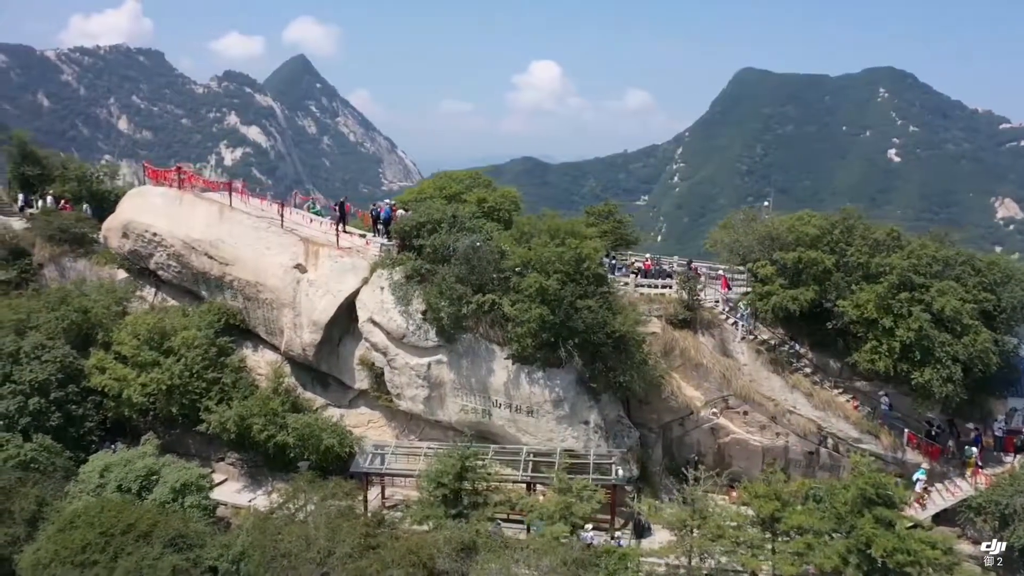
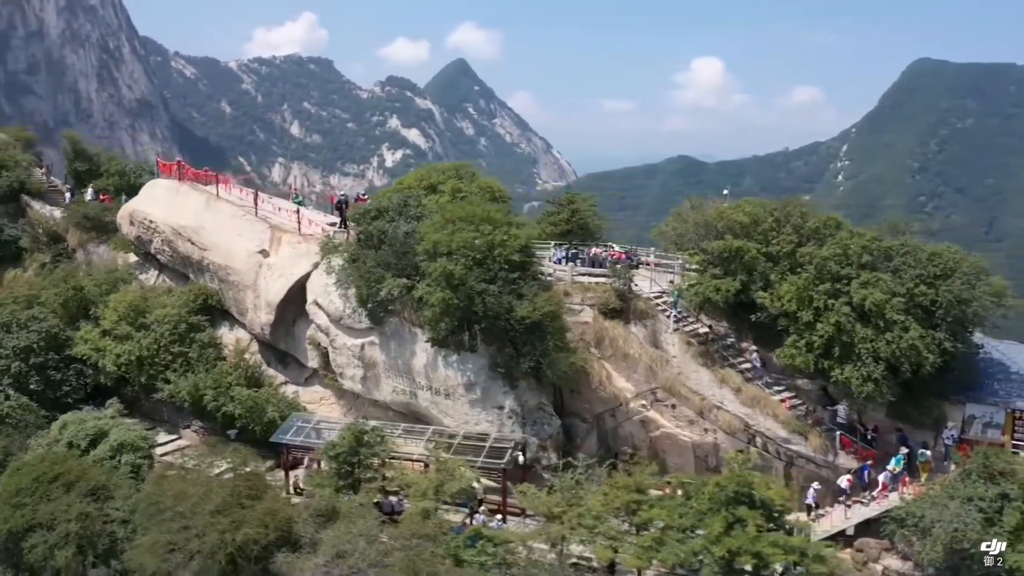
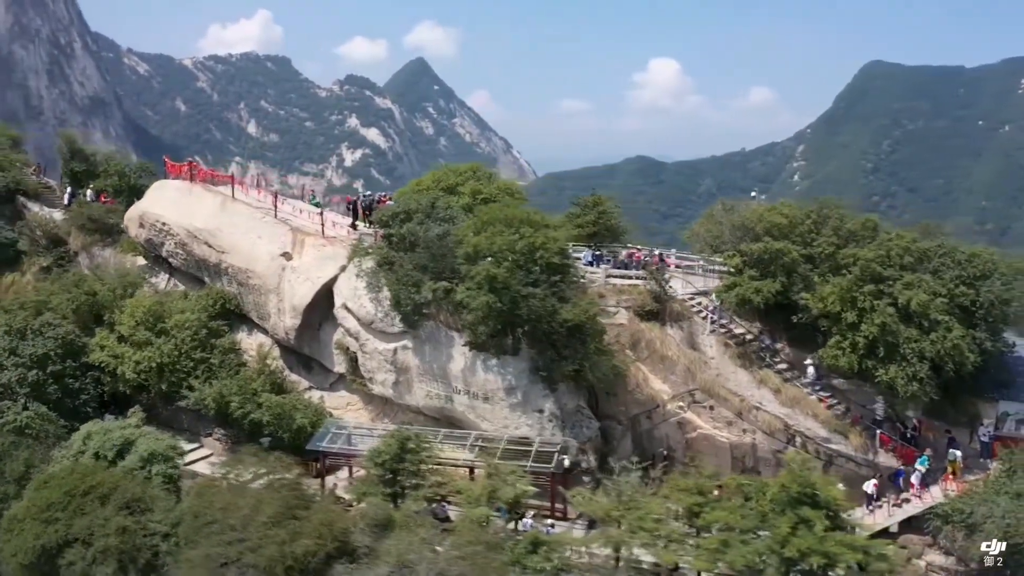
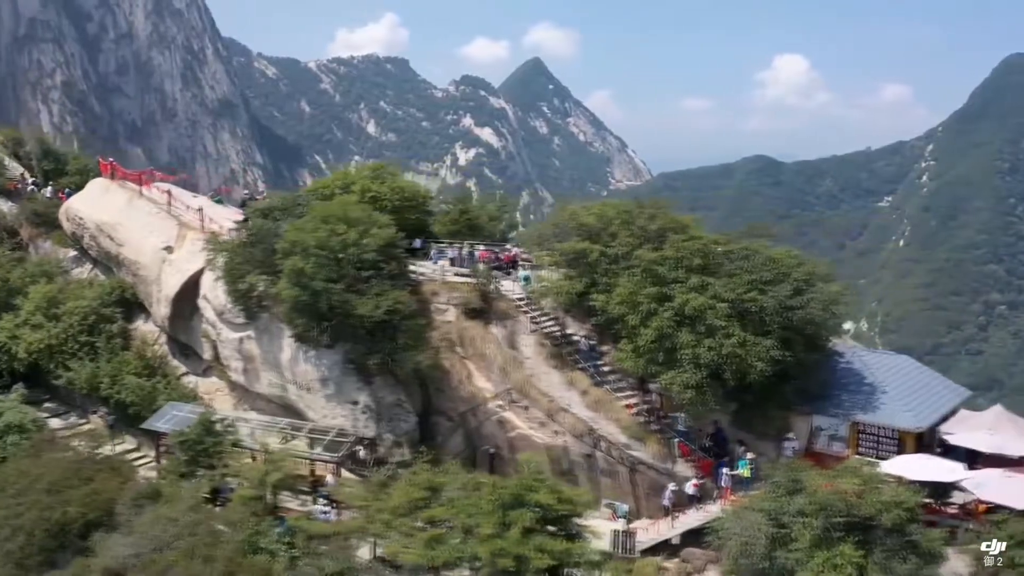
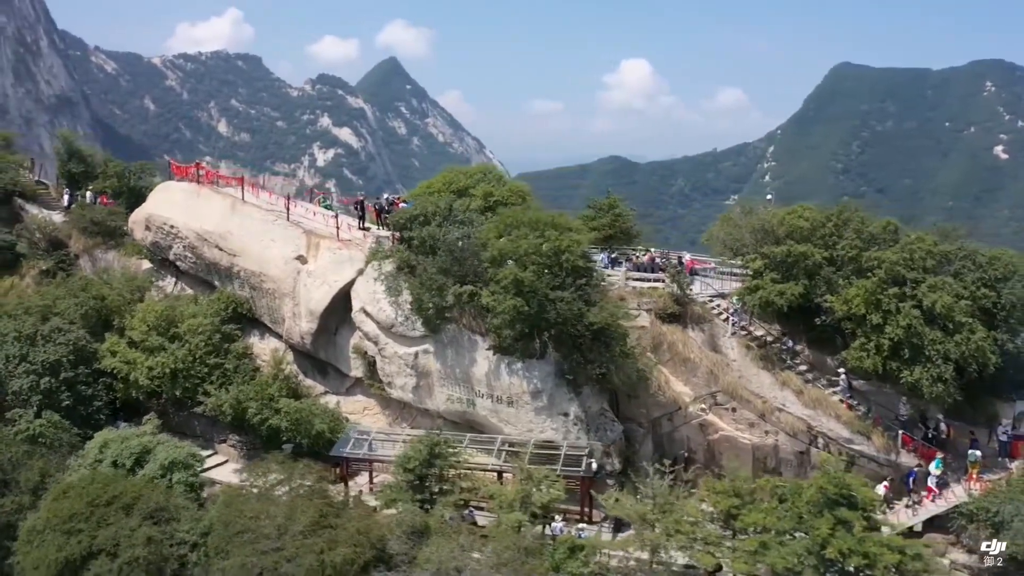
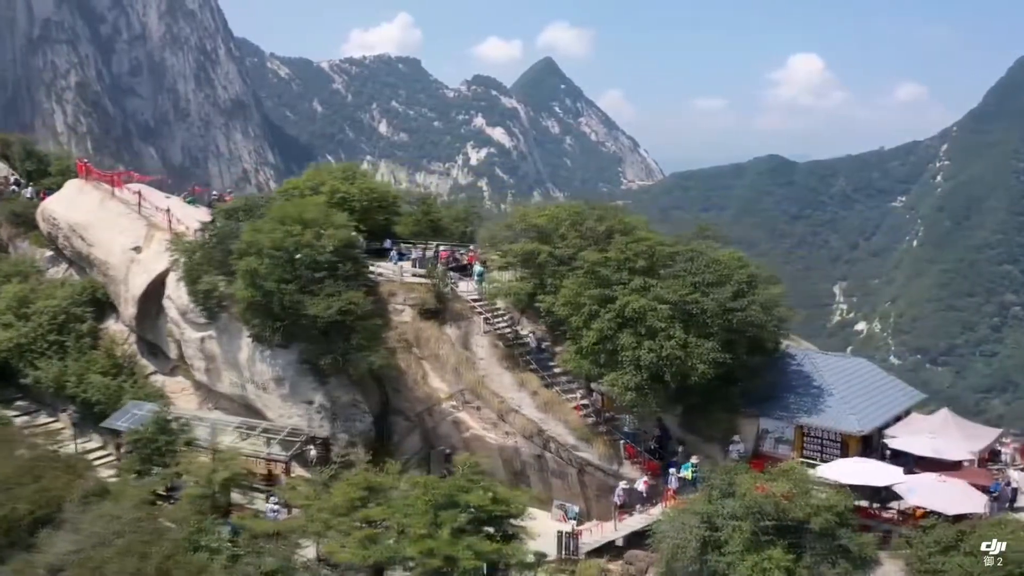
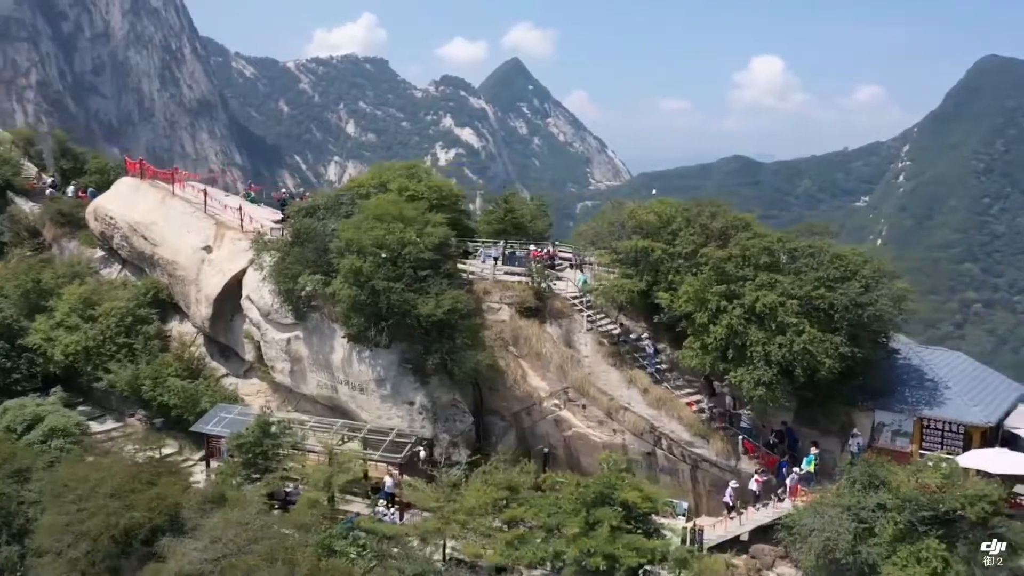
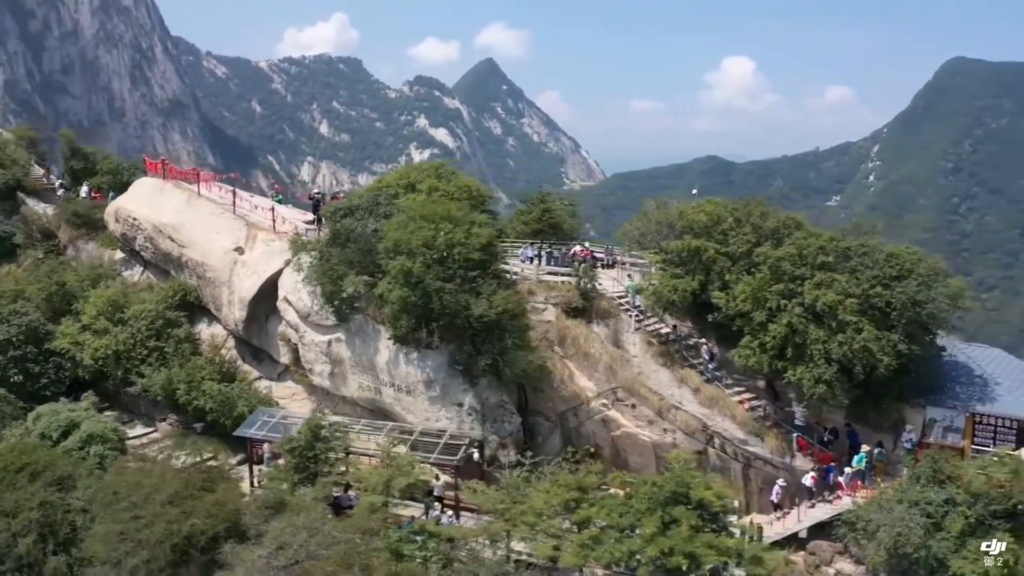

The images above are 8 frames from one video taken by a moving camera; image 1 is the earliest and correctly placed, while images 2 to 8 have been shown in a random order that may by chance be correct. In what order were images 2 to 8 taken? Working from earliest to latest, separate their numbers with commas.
5, 3, 2, 8, 7, 4, 6
